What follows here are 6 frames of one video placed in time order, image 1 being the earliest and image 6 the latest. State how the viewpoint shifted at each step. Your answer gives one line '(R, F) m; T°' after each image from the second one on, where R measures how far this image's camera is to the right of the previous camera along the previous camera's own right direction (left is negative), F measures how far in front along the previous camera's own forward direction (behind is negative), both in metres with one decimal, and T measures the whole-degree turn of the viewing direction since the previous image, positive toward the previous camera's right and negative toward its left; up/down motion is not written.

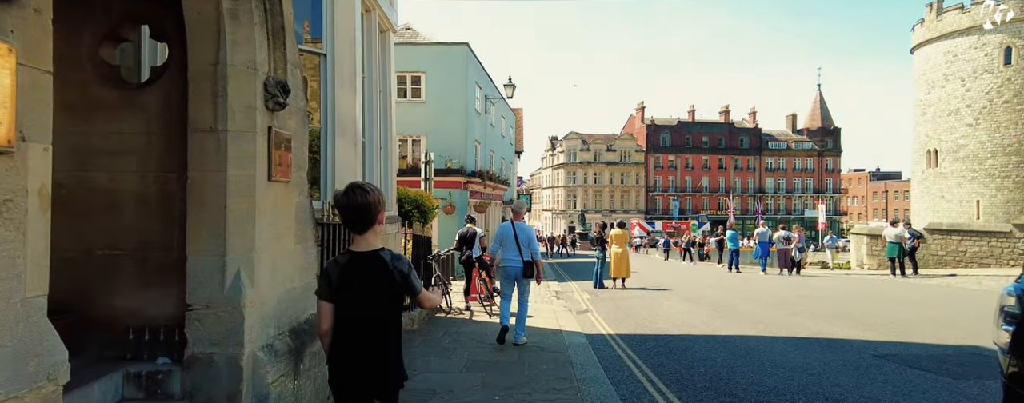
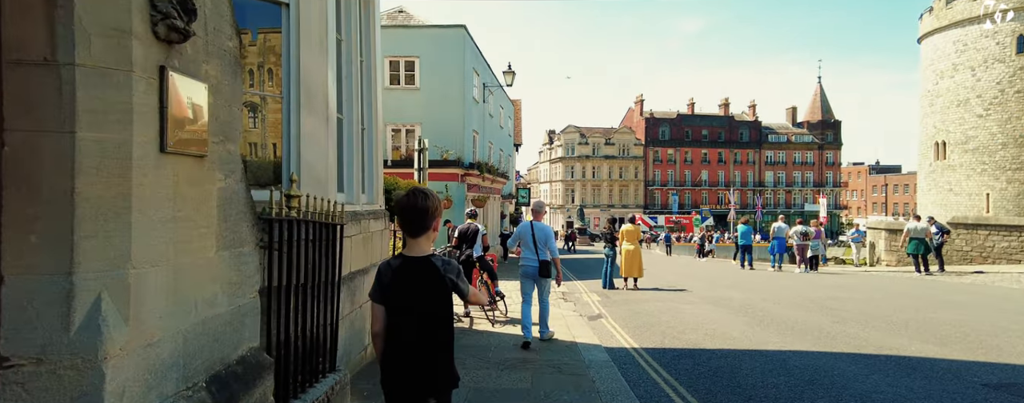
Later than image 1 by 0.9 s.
(-0.1, +1.3) m; 0°
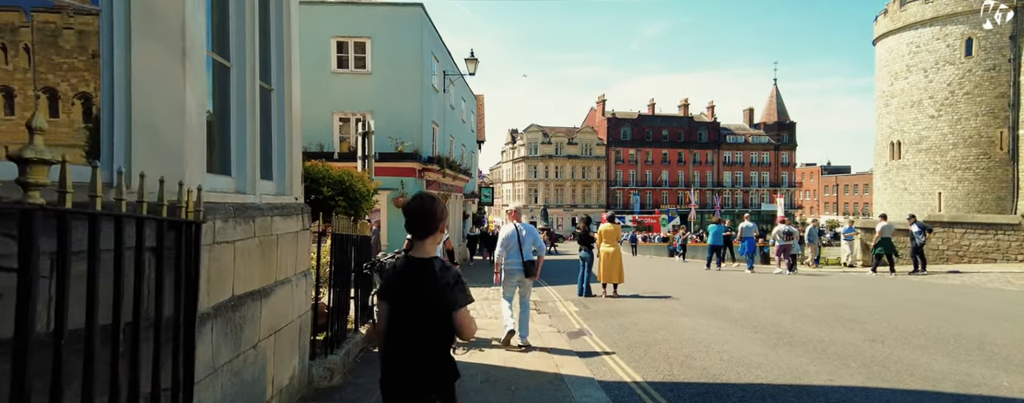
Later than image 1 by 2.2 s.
(0.0, +1.8) m; +3°
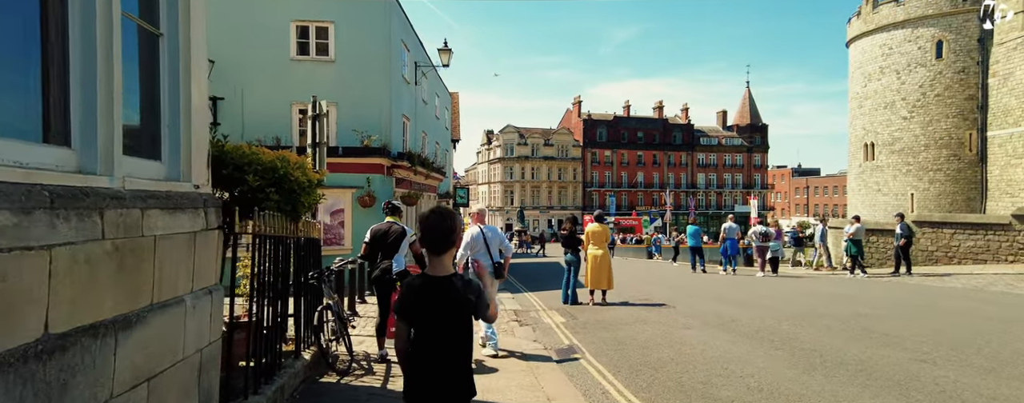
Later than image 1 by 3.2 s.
(0.0, +1.3) m; +2°
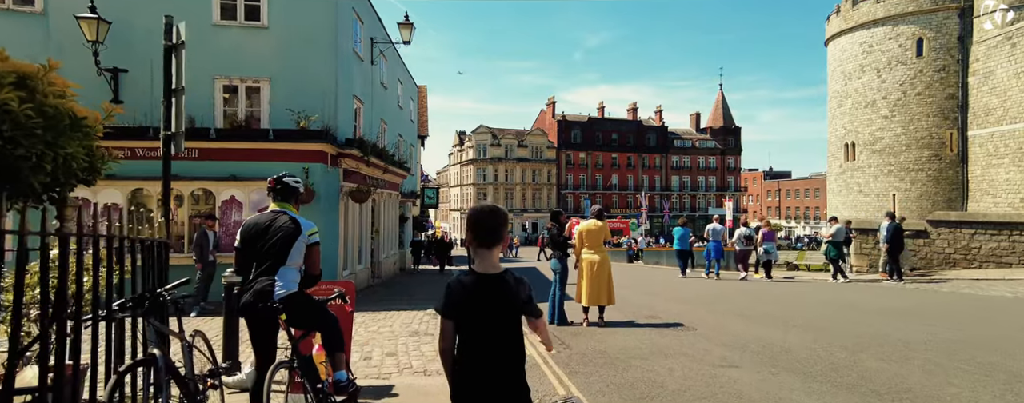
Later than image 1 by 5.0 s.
(0.0, +2.6) m; +2°
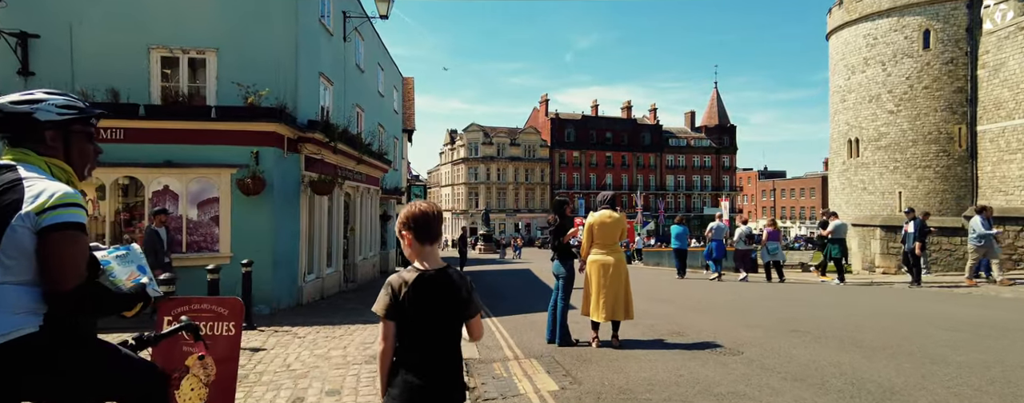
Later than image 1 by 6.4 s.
(+0.1, +2.0) m; +1°
